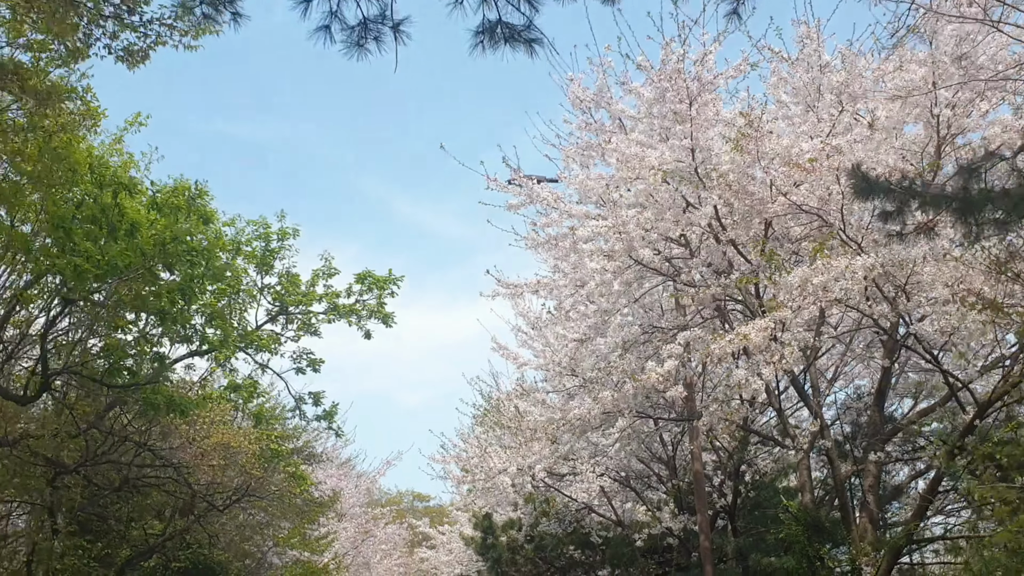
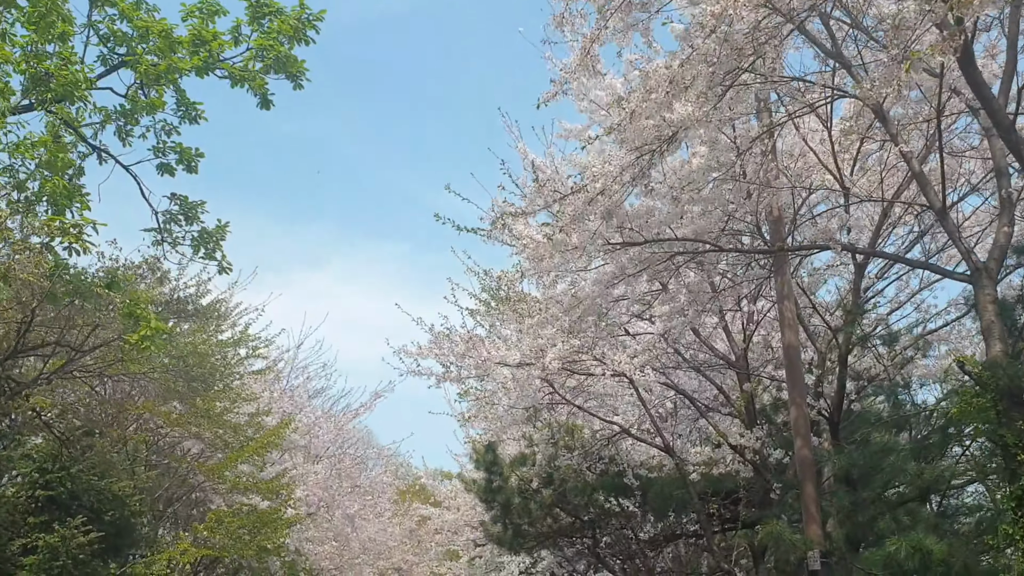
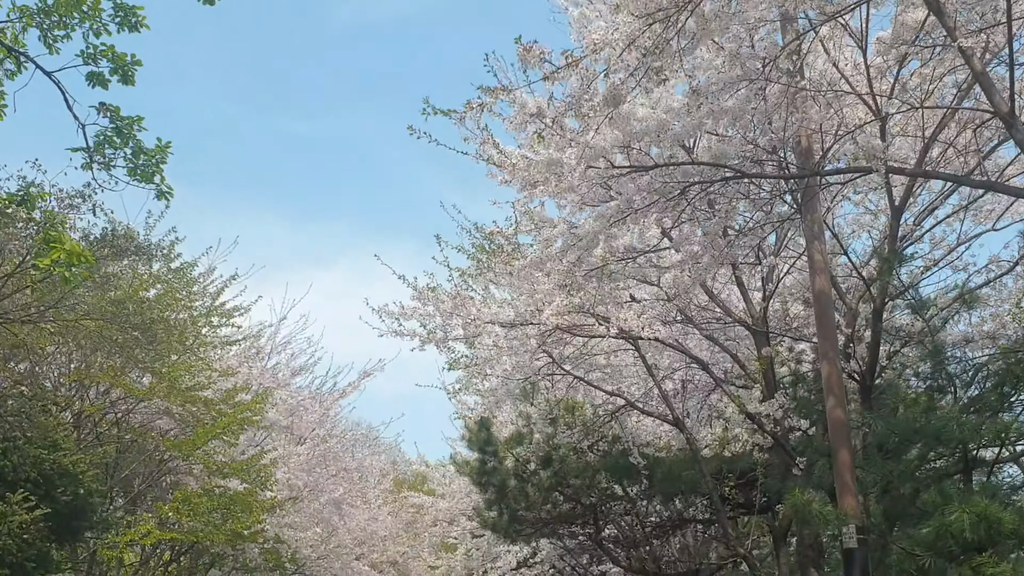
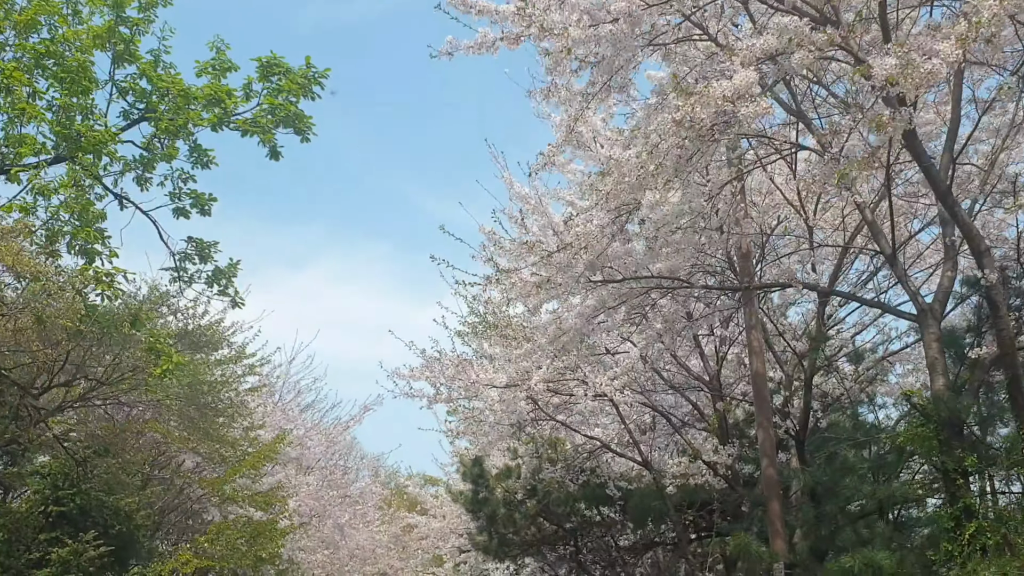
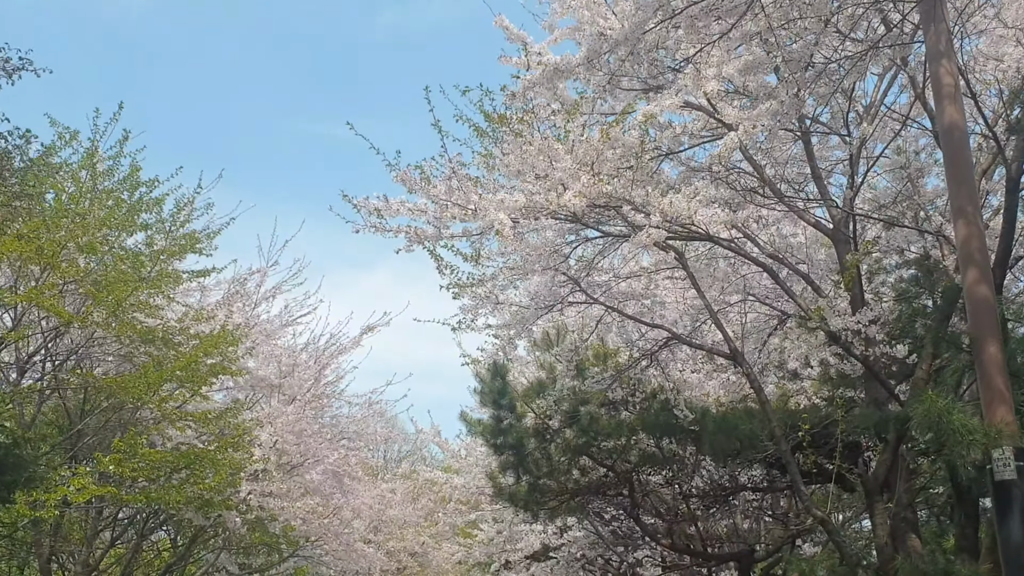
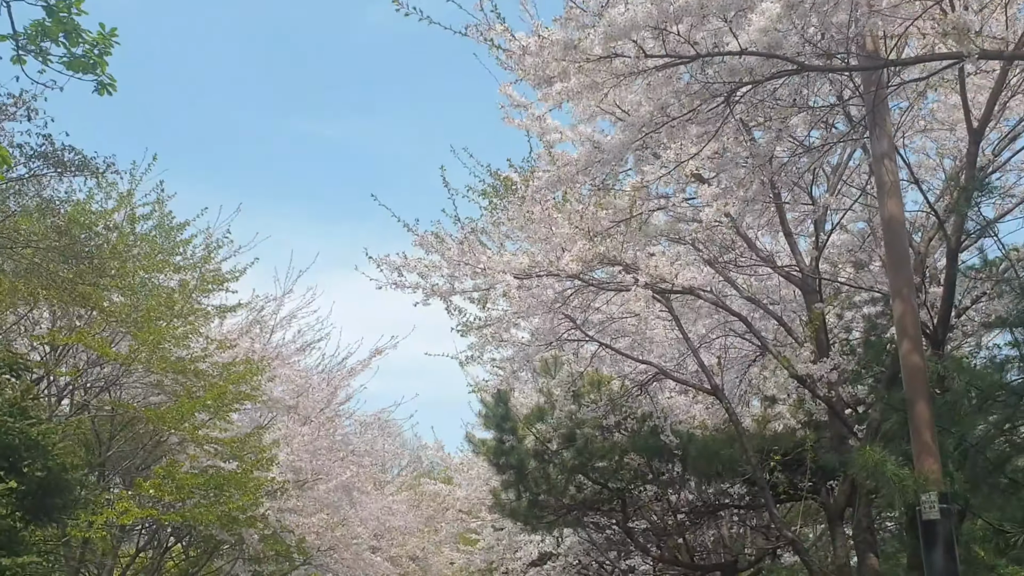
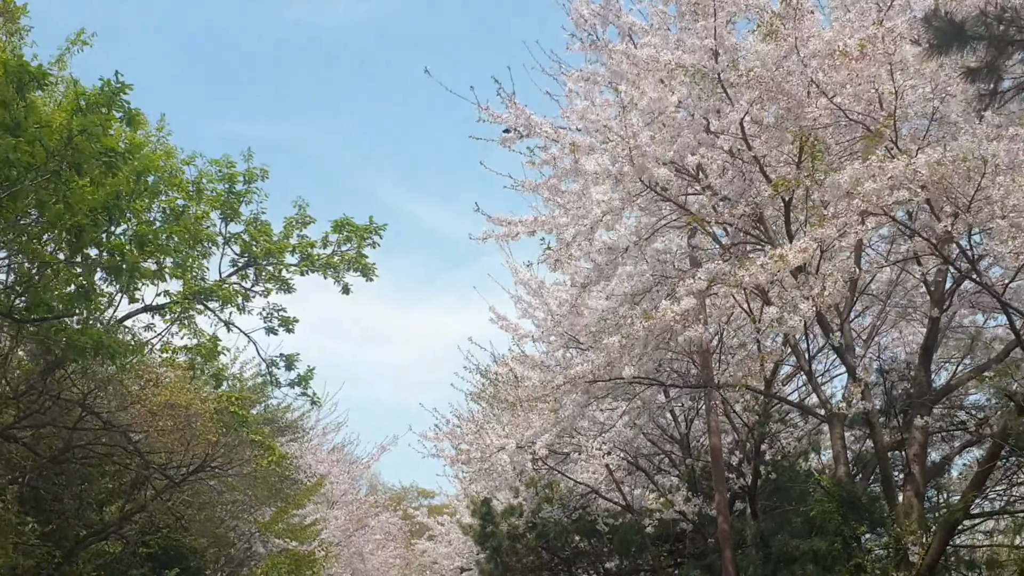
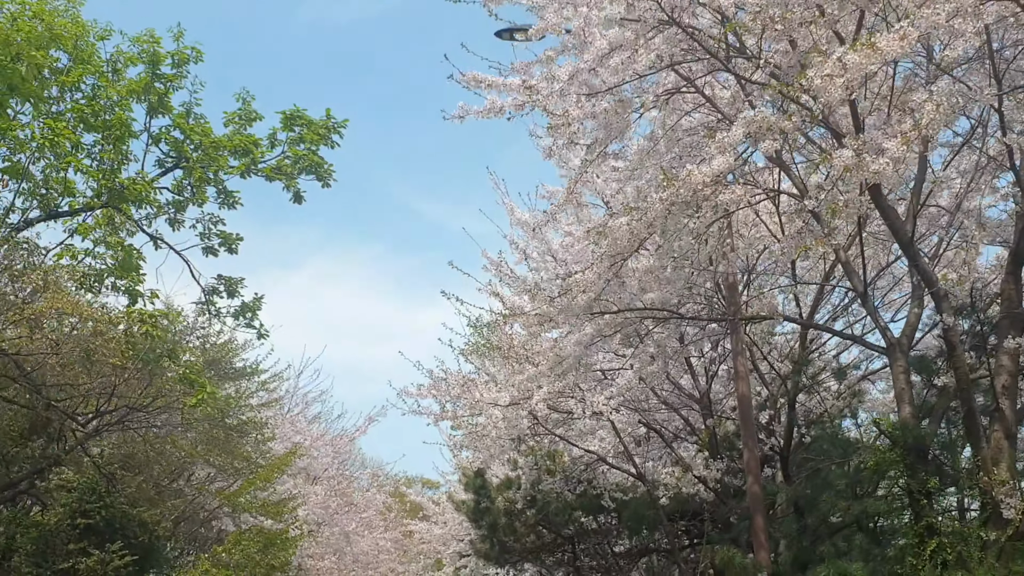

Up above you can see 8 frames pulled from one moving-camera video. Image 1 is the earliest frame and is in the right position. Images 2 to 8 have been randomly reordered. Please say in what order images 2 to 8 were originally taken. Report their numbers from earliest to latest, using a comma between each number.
7, 8, 4, 2, 3, 6, 5
